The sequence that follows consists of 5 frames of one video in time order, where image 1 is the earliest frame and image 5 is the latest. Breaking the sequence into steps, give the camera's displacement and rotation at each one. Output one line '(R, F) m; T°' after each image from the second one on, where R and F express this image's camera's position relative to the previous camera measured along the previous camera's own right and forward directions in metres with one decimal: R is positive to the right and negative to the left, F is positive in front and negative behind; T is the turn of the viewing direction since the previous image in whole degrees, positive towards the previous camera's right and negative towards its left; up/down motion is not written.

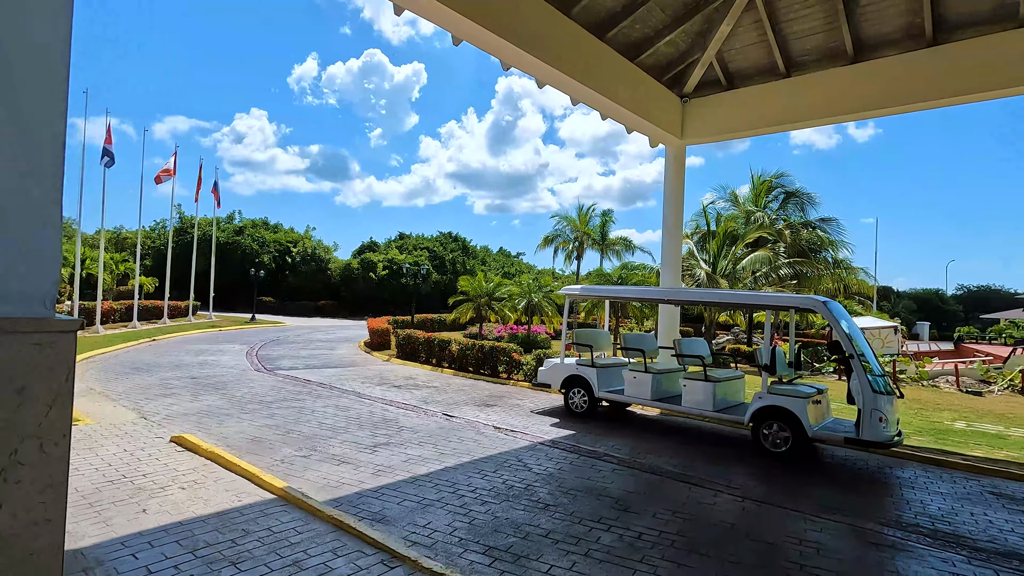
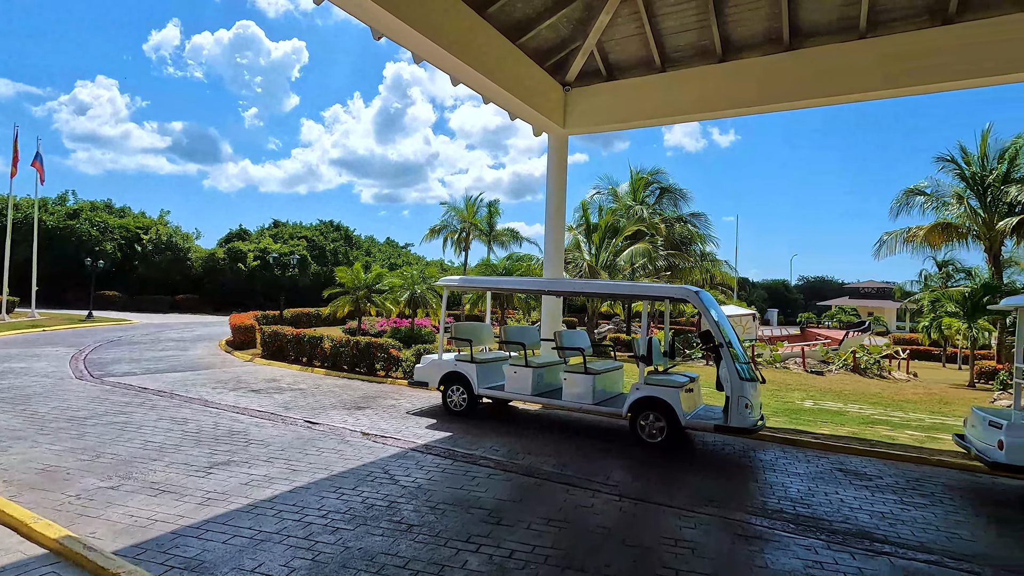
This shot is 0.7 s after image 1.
(+0.2, +0.5) m; +12°
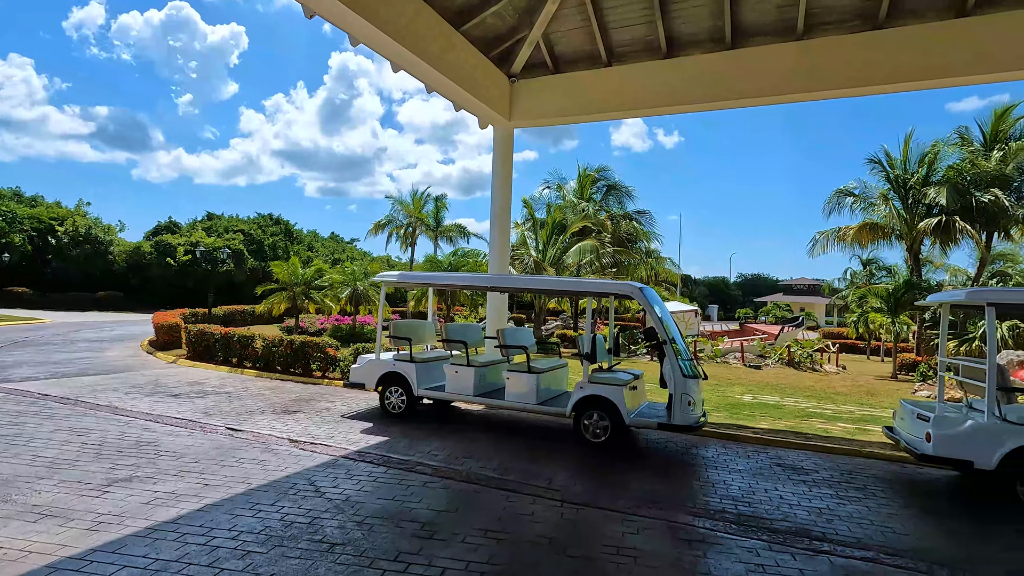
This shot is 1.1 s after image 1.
(+0.1, +0.3) m; +5°
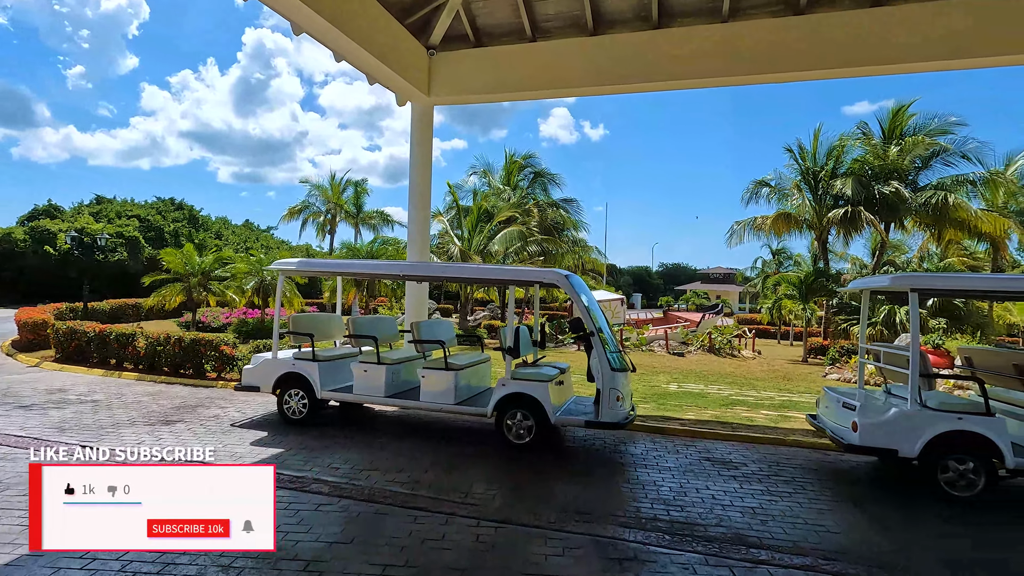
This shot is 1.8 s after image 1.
(+0.2, +0.6) m; +7°
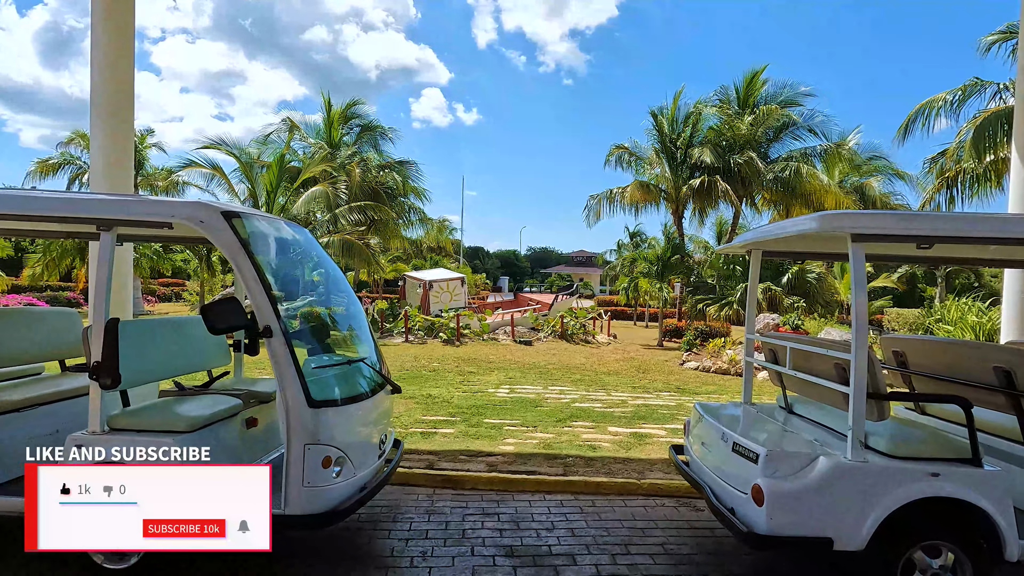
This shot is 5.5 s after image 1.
(+1.3, +2.6) m; +13°
